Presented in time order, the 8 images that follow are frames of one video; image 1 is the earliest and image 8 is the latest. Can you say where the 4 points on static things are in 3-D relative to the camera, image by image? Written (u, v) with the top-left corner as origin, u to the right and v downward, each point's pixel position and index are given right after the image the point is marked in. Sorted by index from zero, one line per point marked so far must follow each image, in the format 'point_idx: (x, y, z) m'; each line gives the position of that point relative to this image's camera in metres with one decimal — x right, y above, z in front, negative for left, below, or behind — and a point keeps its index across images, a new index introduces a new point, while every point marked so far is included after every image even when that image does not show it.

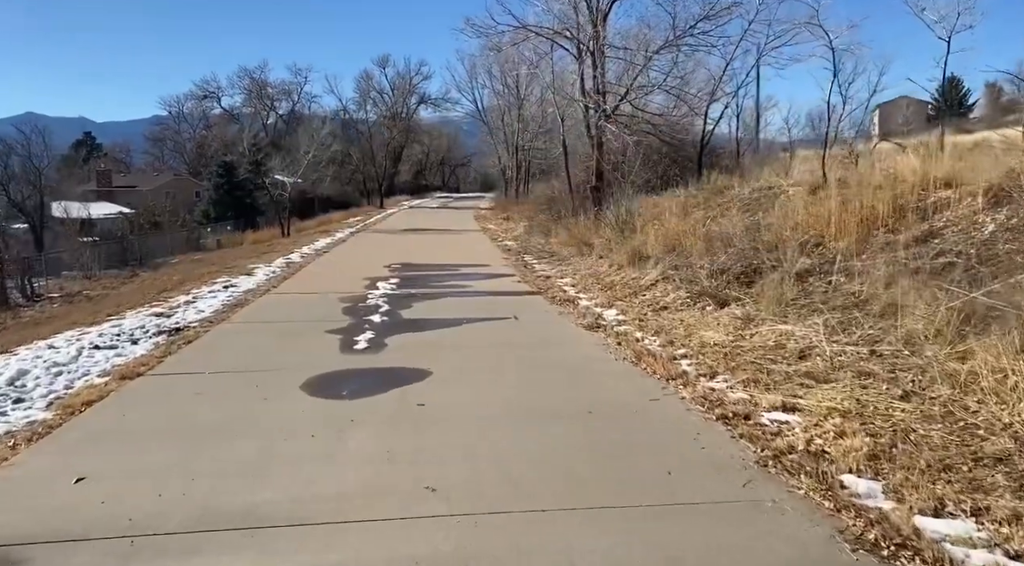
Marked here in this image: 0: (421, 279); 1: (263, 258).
0: (-1.5, +0.1, +12.7) m
1: (-5.6, +0.6, +17.2) m
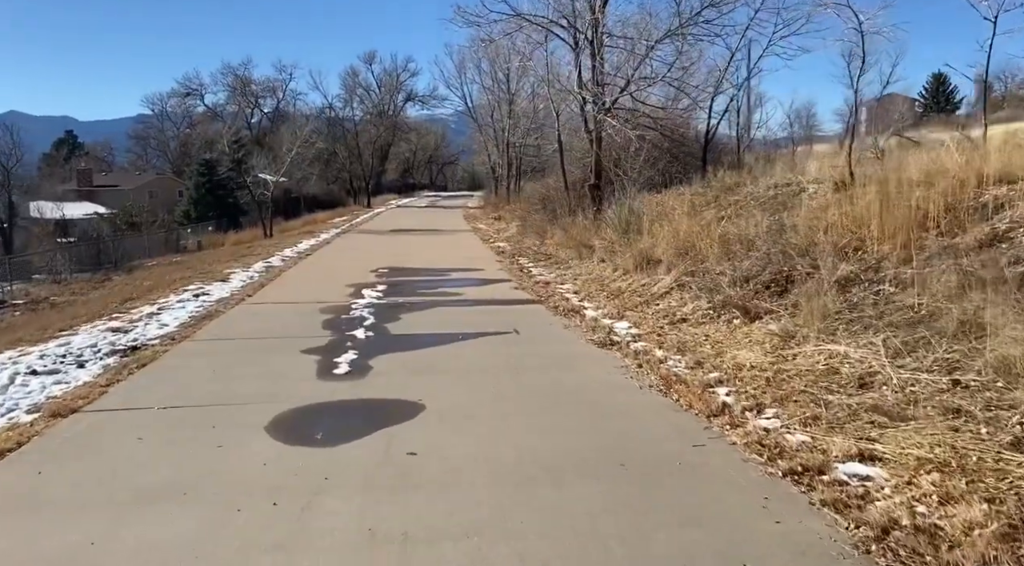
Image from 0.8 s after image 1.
0: (-1.5, 0.0, +11.7) m
1: (-5.7, +0.4, +16.1) m
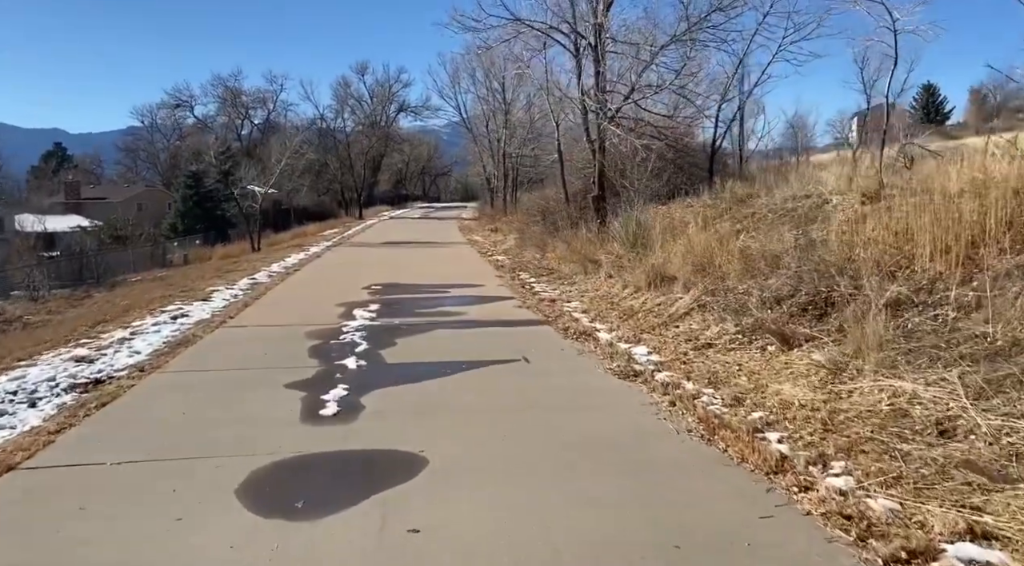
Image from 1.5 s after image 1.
0: (-1.5, -0.3, +10.9) m
1: (-5.7, +0.1, +15.3) m
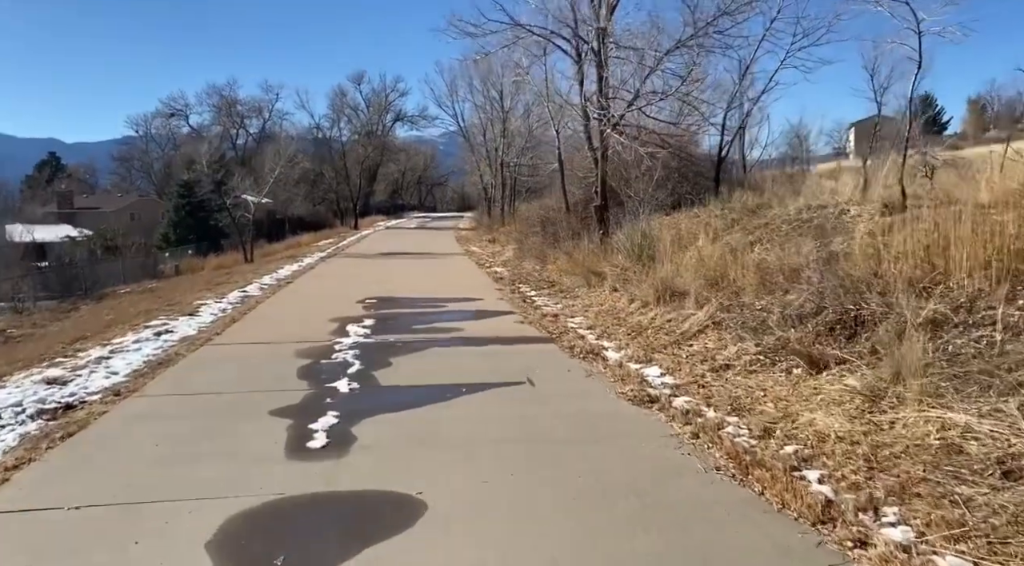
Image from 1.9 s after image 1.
0: (-1.5, -0.5, +10.4) m
1: (-5.7, -0.1, +14.8) m
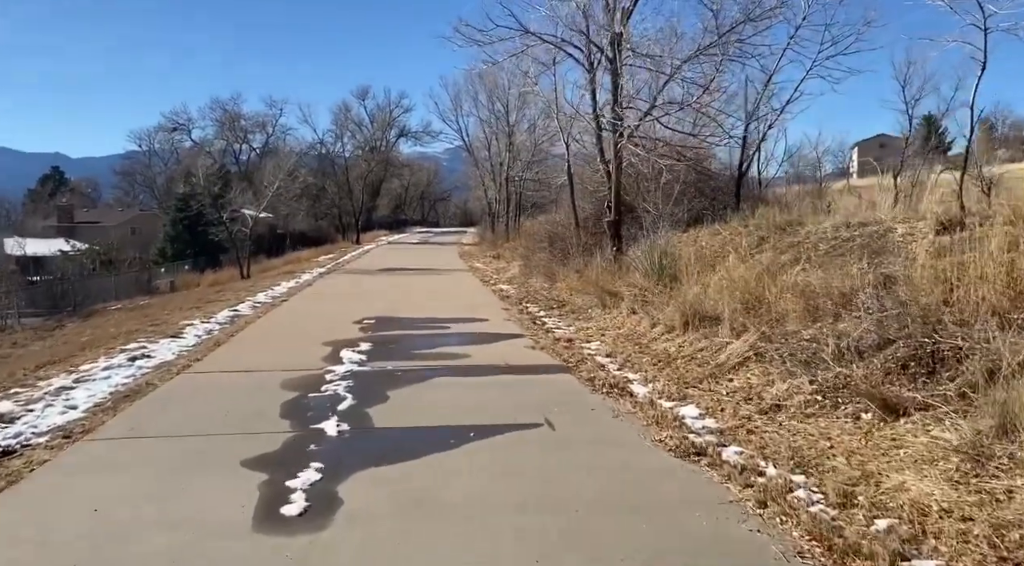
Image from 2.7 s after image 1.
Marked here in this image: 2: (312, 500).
0: (-1.4, -0.8, +9.5) m
1: (-5.6, -0.5, +13.9) m
2: (-1.1, -1.2, +4.1) m
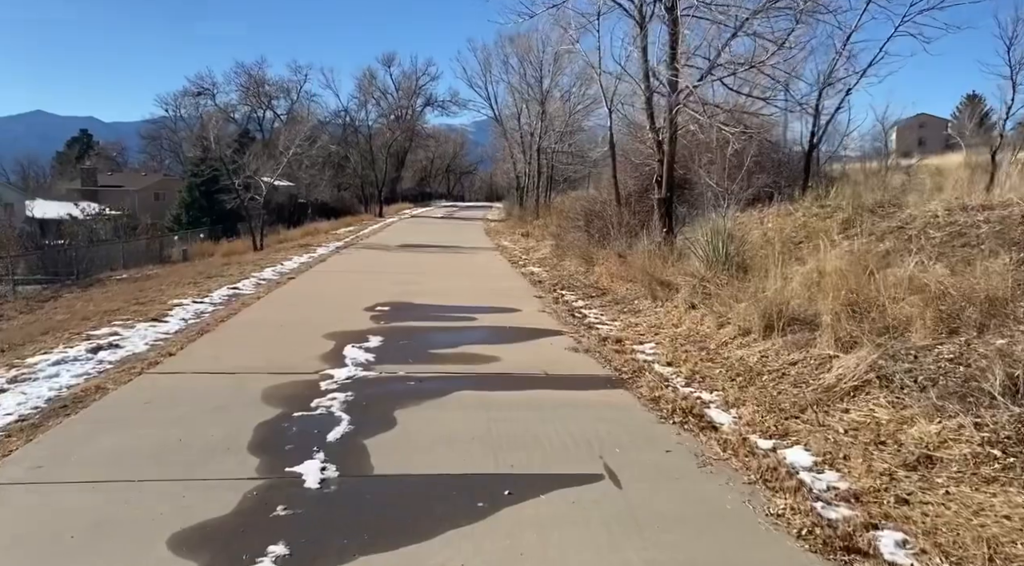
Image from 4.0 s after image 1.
0: (-1.0, -0.6, +8.0) m
1: (-5.0, 0.0, +12.5) m
2: (-0.9, -1.2, +2.6) m
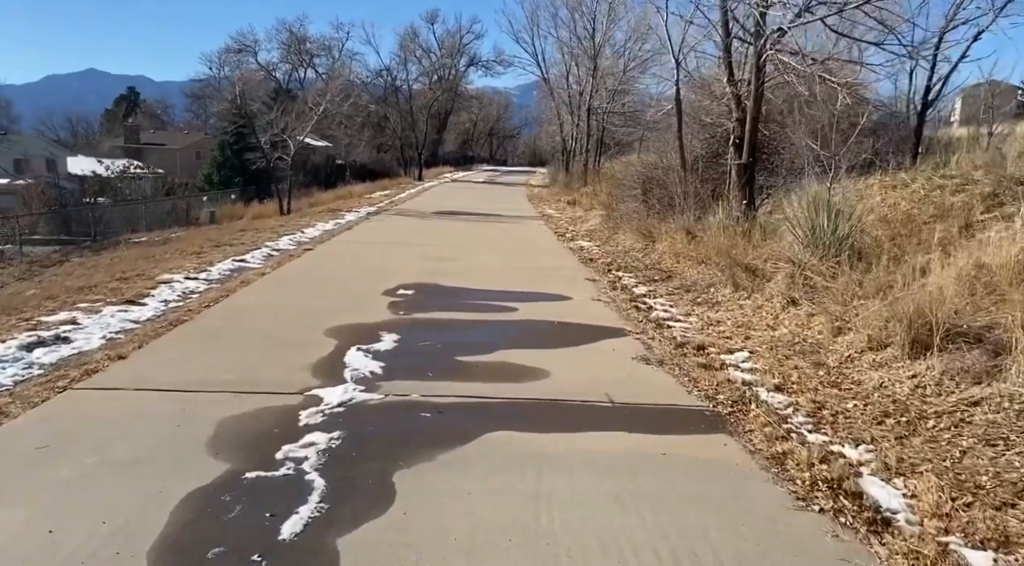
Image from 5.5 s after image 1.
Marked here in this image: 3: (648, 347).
0: (-0.6, -0.5, +6.3) m
1: (-4.4, +0.4, +11.0) m
2: (-0.8, -1.3, +0.9) m
3: (+1.1, -0.5, +6.2) m
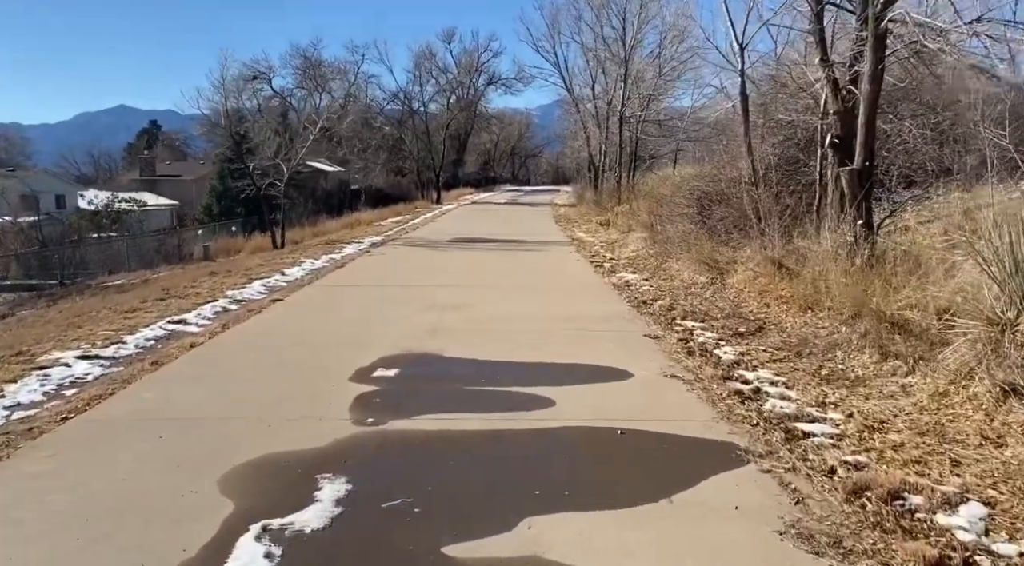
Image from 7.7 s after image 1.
0: (-0.4, -0.9, +3.6) m
1: (-4.1, -0.3, +8.4) m
2: (-0.7, -1.6, -1.8) m
3: (+1.2, -1.0, +3.4) m
